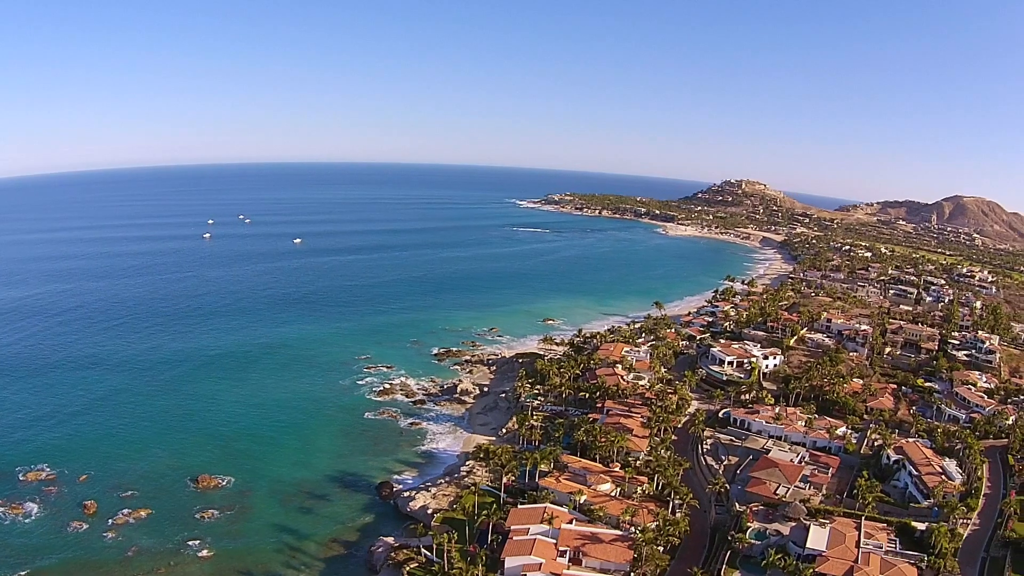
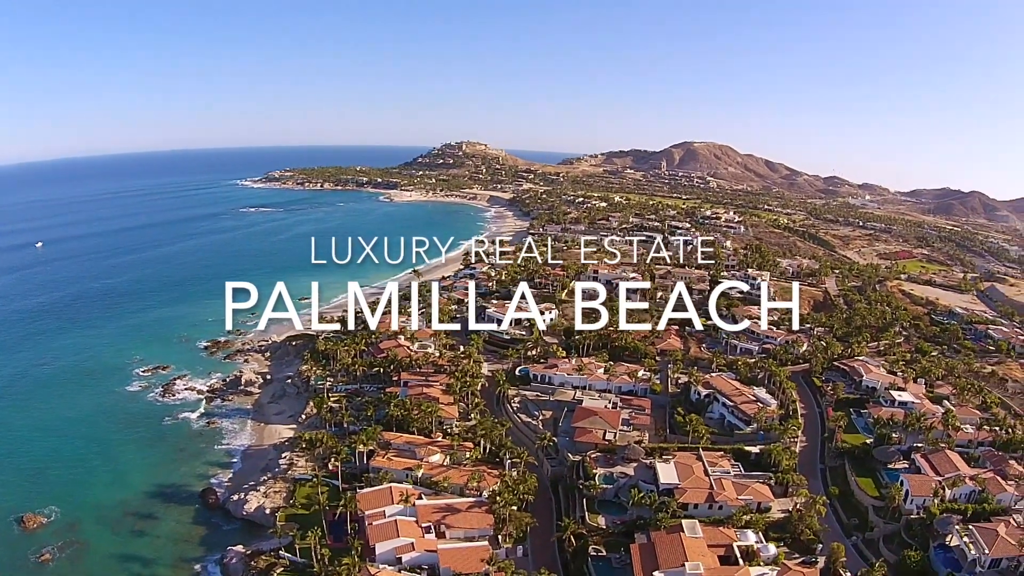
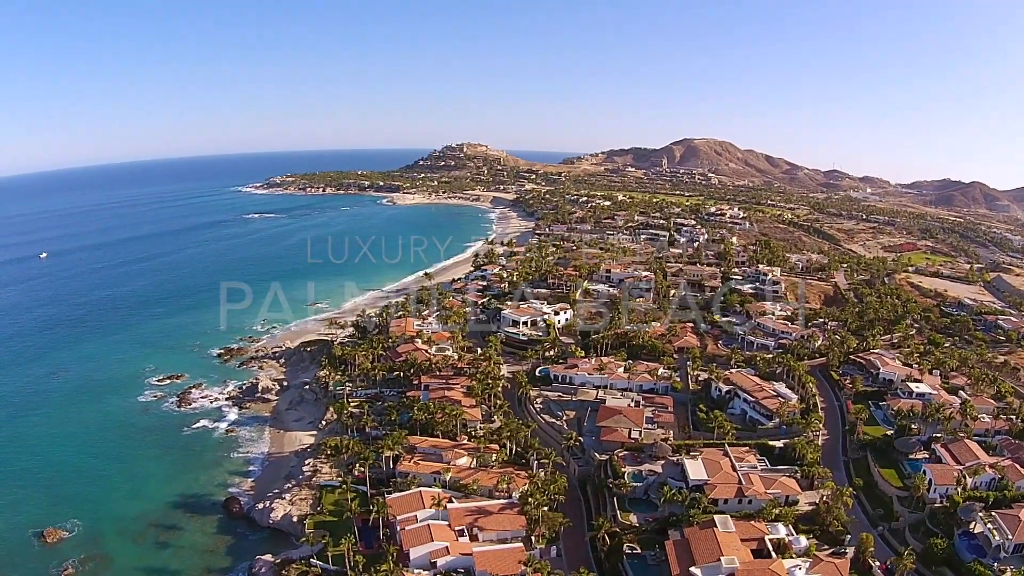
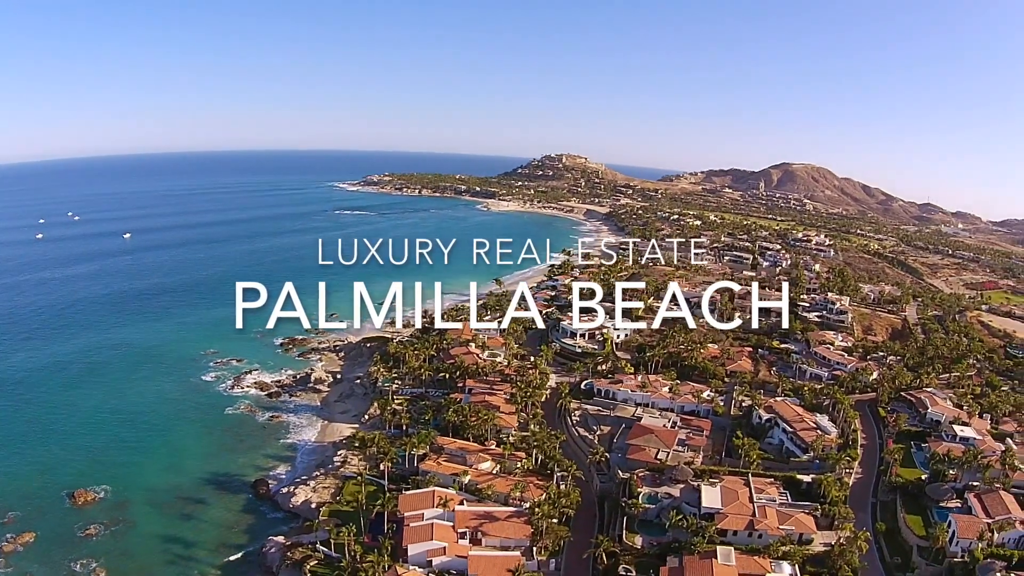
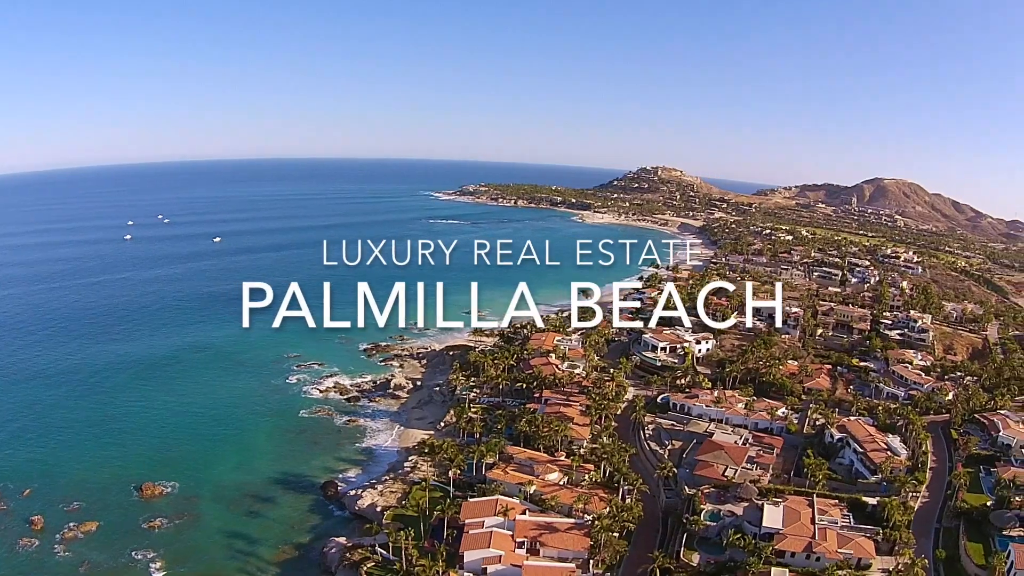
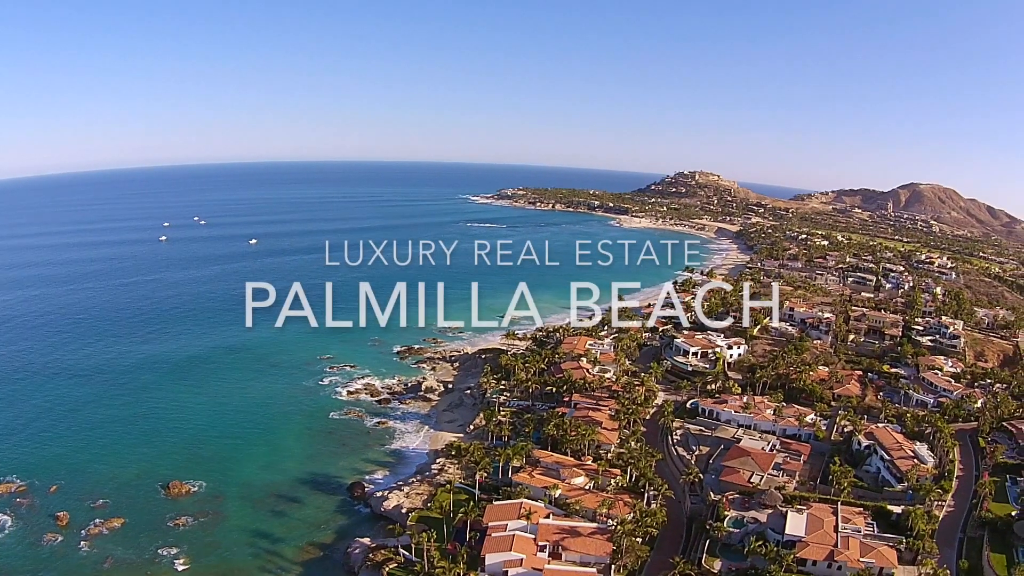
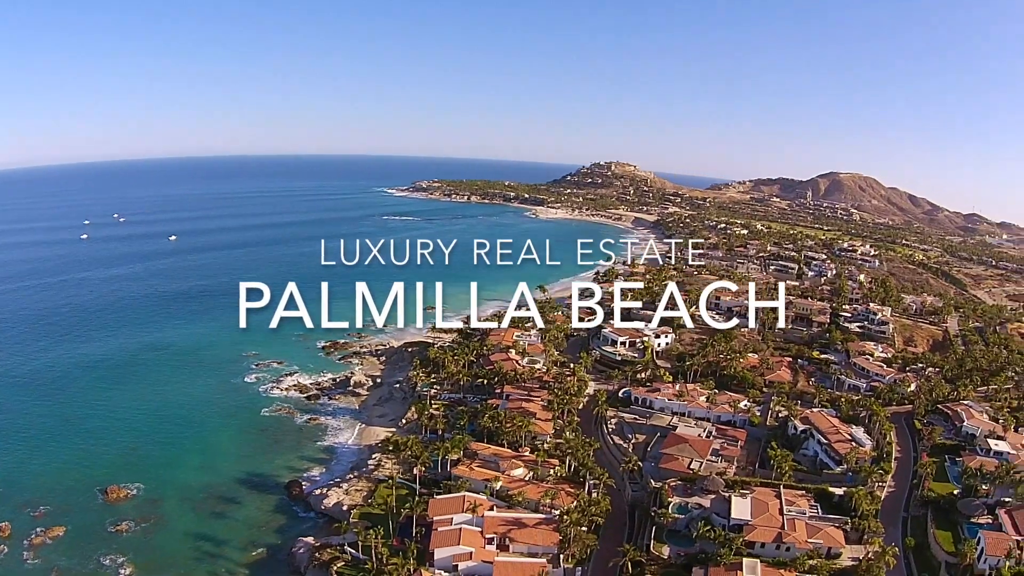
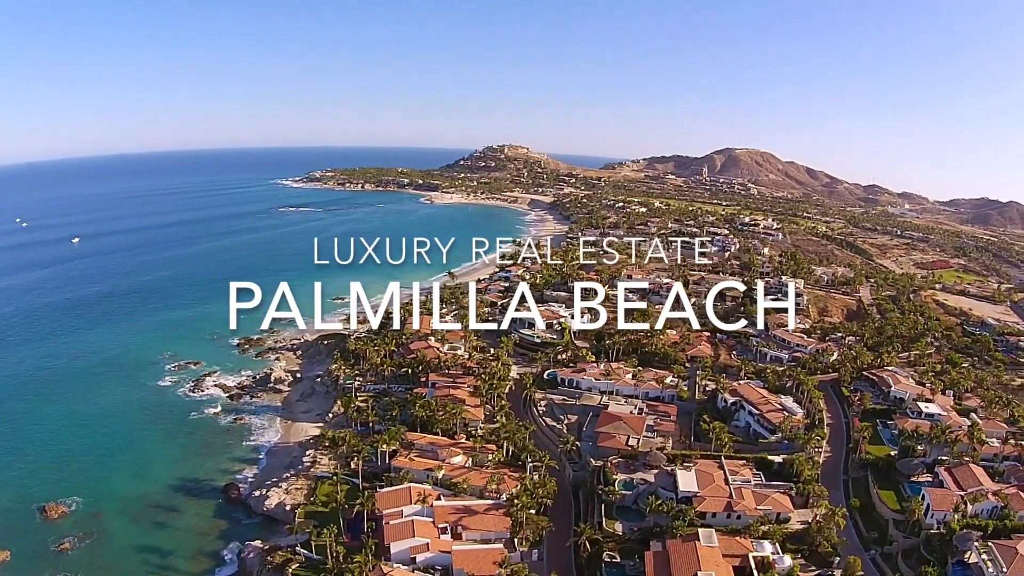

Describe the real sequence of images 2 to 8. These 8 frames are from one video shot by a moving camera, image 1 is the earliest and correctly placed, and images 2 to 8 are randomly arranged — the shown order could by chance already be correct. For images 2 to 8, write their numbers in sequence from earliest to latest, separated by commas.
6, 5, 7, 4, 8, 2, 3
